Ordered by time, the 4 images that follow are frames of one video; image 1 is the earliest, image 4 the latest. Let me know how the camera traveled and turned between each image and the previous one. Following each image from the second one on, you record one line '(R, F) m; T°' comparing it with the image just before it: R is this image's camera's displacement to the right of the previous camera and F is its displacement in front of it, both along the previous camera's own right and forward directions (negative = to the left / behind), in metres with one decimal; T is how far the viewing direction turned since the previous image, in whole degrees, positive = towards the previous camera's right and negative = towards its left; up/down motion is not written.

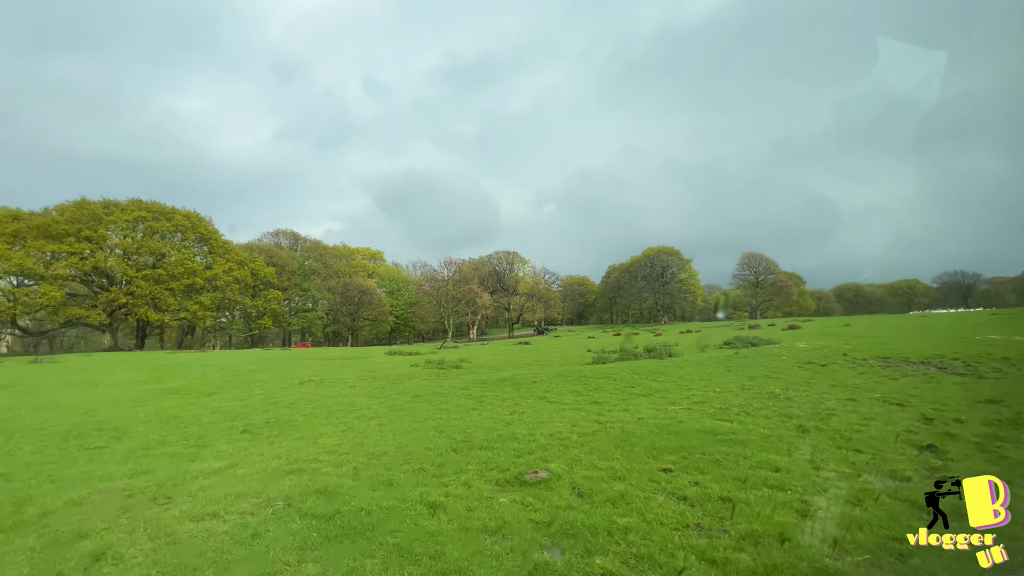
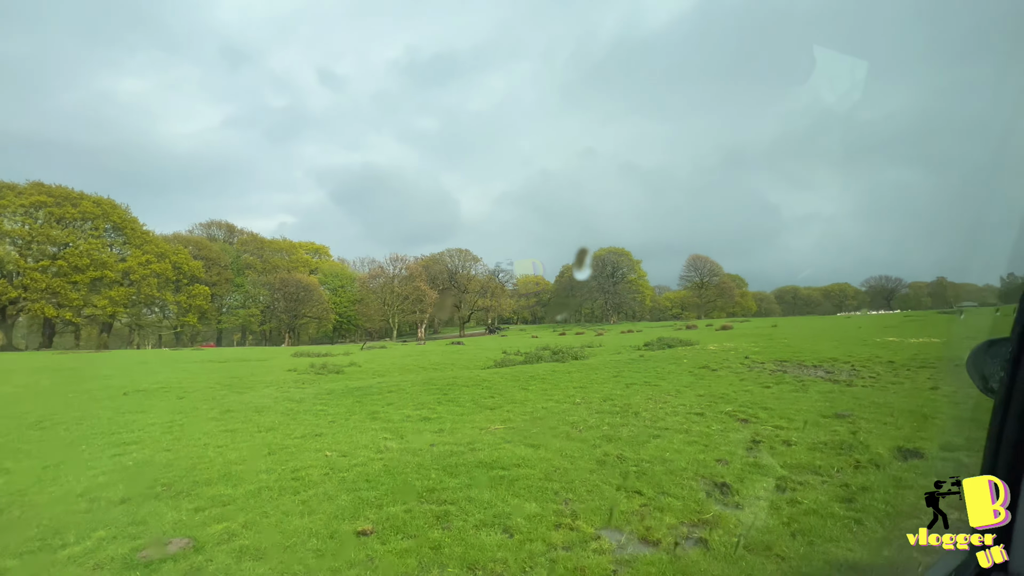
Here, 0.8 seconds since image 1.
(+1.0, +0.5) m; +5°
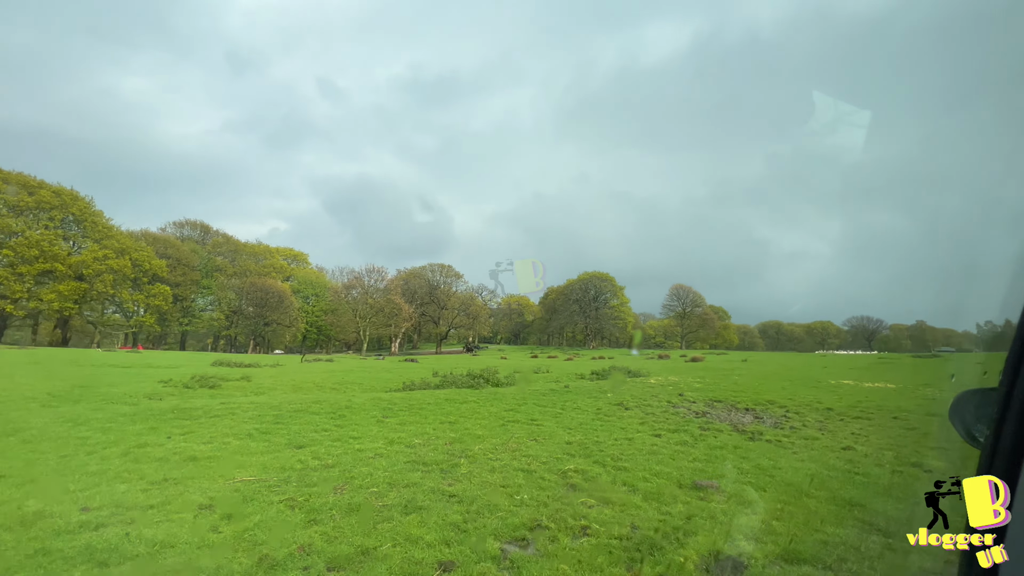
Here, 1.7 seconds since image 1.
(+1.1, +0.6) m; +1°
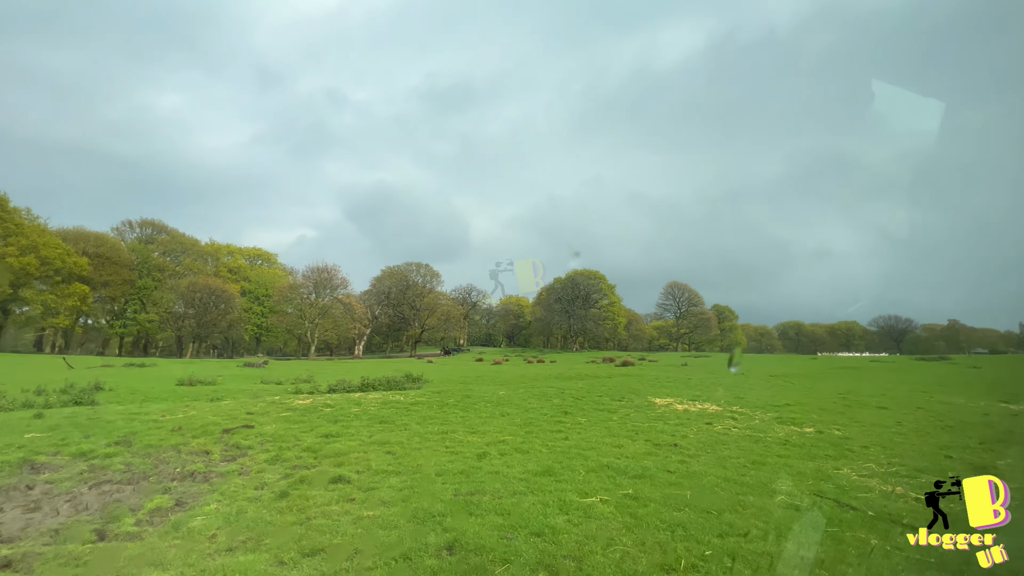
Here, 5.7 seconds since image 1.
(+4.7, +2.7) m; -2°
